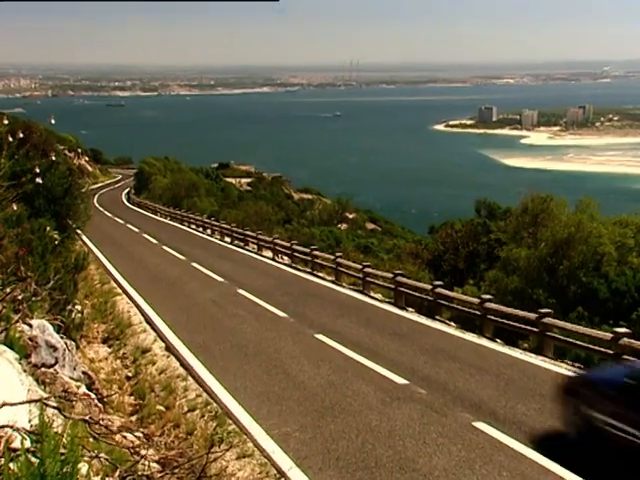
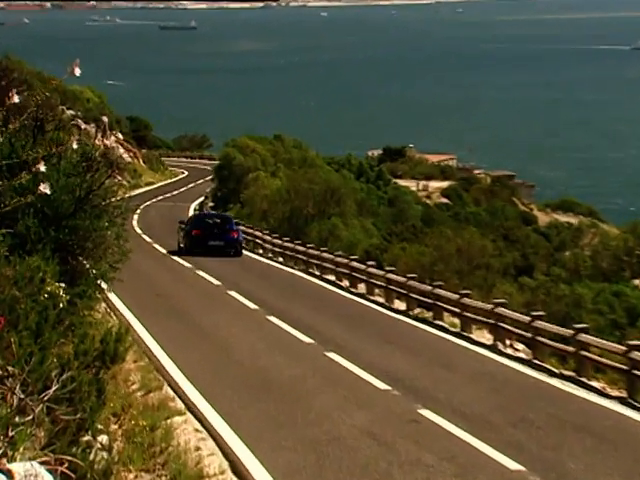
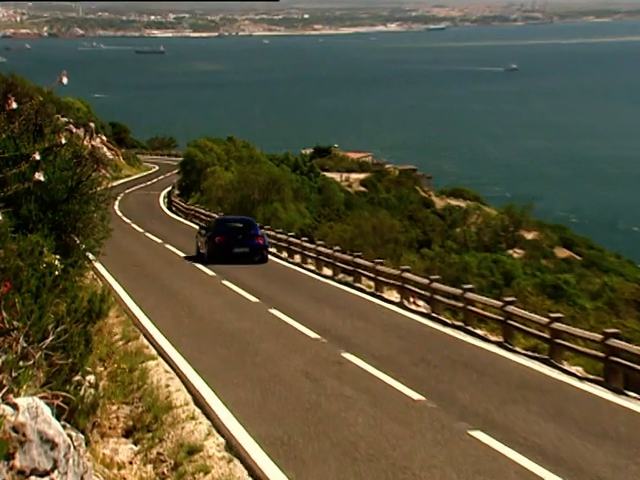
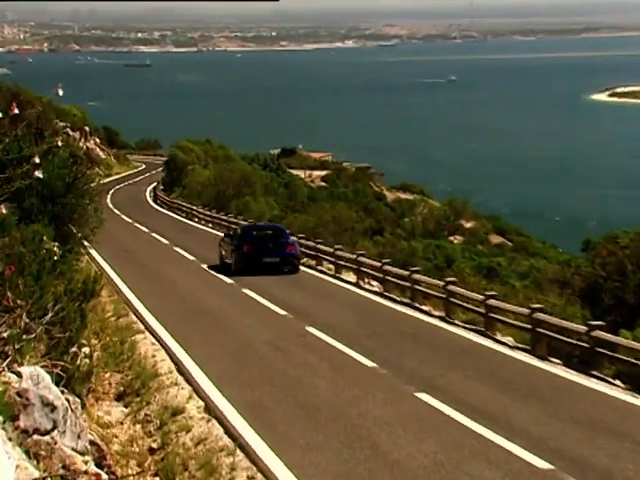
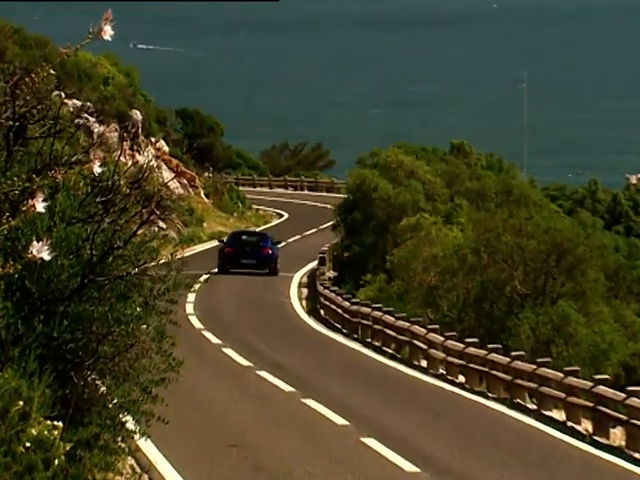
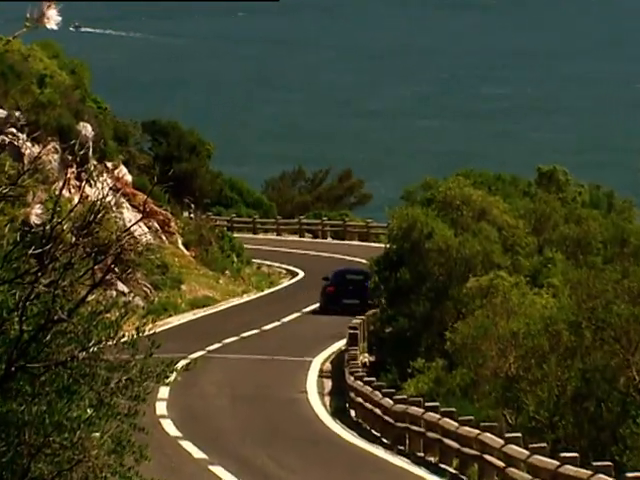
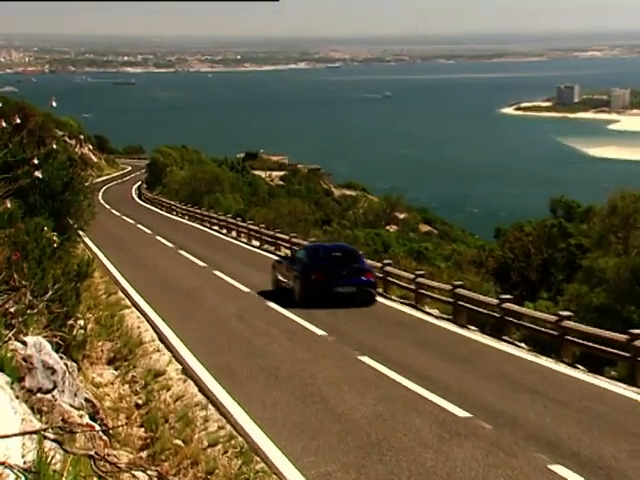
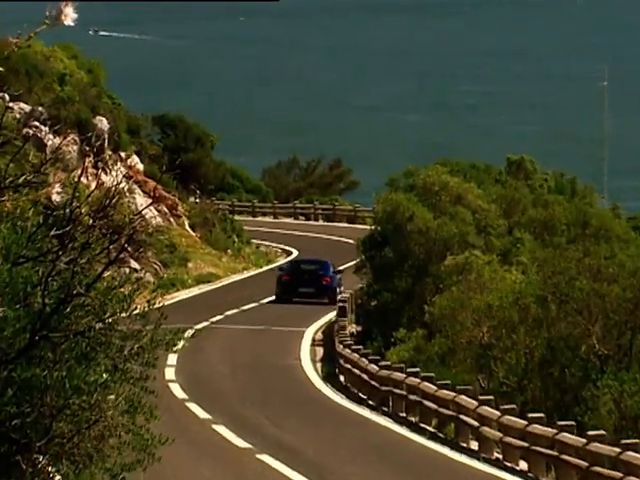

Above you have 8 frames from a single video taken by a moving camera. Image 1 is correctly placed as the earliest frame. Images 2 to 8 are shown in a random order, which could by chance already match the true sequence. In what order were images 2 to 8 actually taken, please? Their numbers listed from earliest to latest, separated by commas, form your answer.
7, 4, 3, 2, 5, 8, 6
